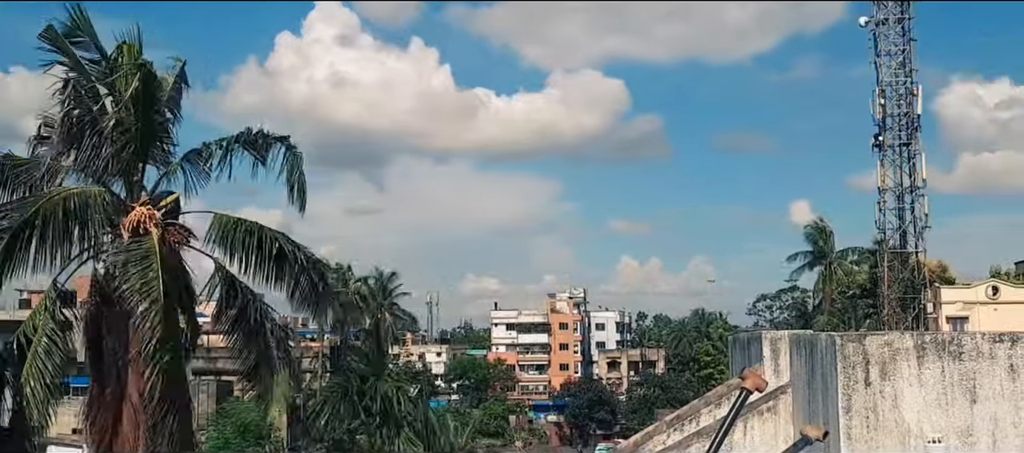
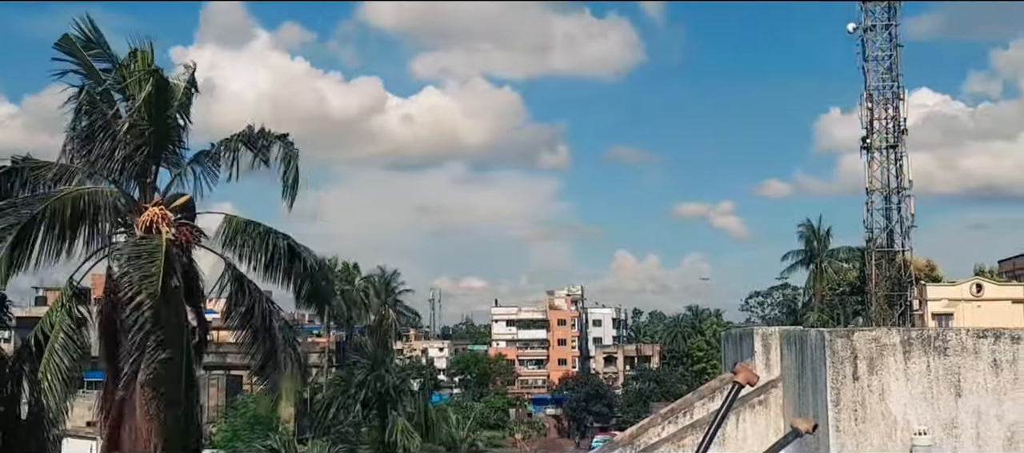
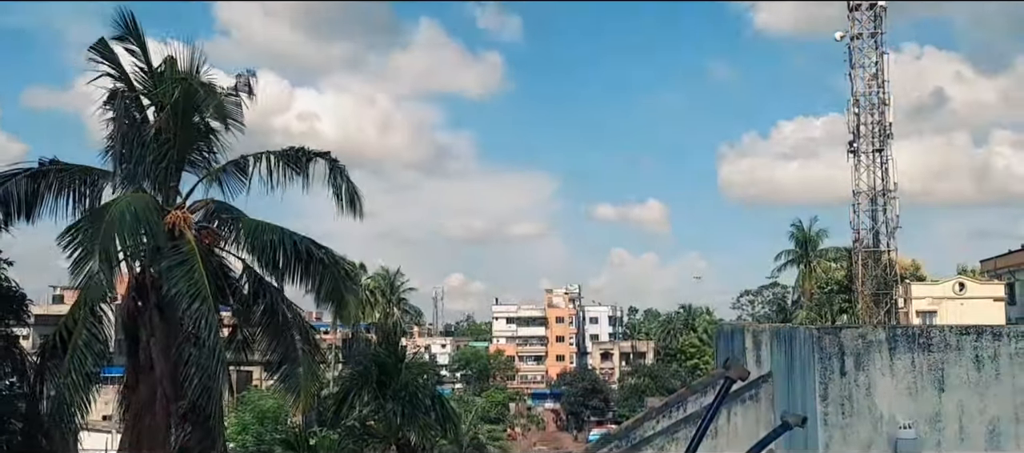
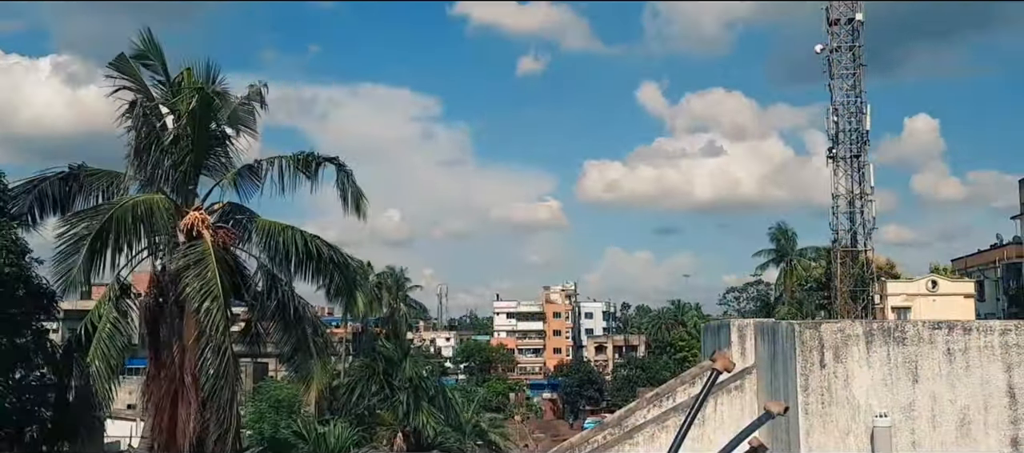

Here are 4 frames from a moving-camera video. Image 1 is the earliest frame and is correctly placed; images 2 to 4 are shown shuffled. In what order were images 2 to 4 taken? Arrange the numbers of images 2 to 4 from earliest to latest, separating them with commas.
2, 3, 4
